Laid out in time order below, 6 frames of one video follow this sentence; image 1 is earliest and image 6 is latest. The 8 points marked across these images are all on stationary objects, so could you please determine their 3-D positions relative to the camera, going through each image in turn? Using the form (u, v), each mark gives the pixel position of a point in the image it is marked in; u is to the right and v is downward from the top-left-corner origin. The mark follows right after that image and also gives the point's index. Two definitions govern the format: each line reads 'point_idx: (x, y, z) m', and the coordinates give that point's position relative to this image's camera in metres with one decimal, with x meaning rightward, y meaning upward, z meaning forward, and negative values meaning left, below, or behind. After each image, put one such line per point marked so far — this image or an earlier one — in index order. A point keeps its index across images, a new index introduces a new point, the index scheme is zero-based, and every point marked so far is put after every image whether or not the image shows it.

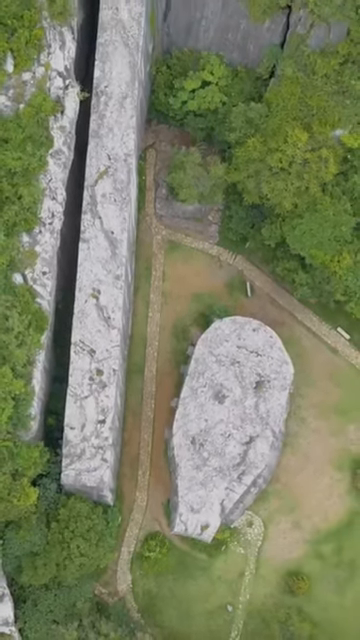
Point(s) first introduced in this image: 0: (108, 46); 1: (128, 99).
0: (-2.1, +8.1, +15.7) m
1: (-1.5, +6.5, +15.7) m
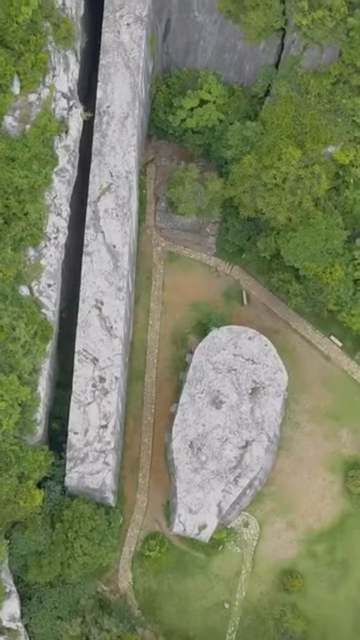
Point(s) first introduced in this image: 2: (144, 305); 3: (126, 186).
0: (-2.2, +7.8, +16.4) m
1: (-1.6, +6.2, +16.4) m
2: (-1.3, +0.5, +18.6) m
3: (-1.7, +4.1, +16.4) m
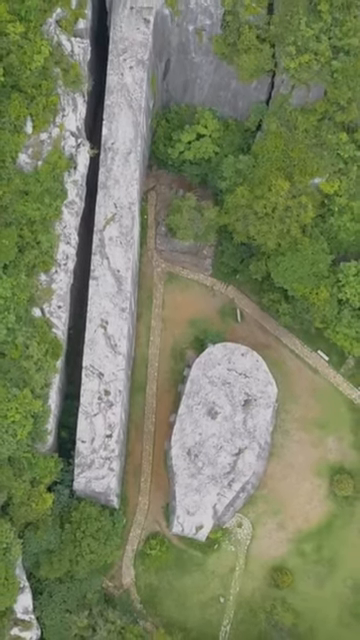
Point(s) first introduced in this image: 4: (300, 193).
0: (-2.2, +7.2, +18.0) m
1: (-1.6, +5.6, +17.9) m
2: (-1.3, -0.1, +20.1) m
3: (-1.7, +3.5, +17.9) m
4: (+4.2, +4.4, +18.5) m
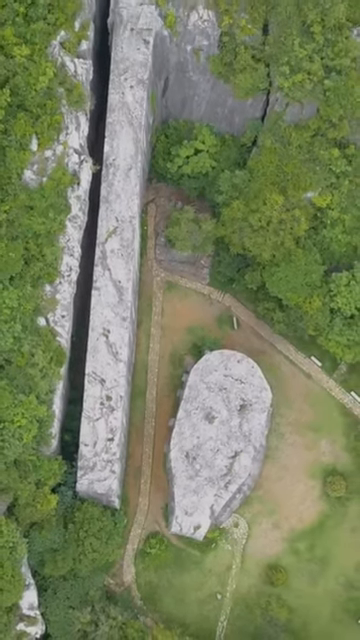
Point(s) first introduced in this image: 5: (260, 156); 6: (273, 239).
0: (-2.3, +6.9, +18.7) m
1: (-1.7, +5.3, +18.7) m
2: (-1.4, -0.4, +20.9) m
3: (-1.8, +3.2, +18.7) m
4: (+4.1, +4.1, +19.3) m
5: (+2.9, +6.0, +19.4) m
6: (+3.4, +2.9, +19.2) m
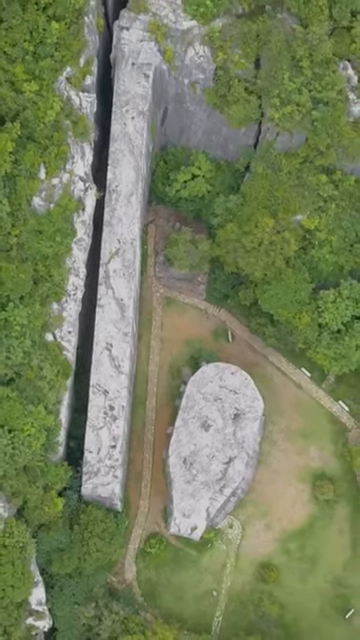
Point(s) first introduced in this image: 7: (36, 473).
0: (-2.4, +6.3, +20.1) m
1: (-1.7, +4.7, +20.1) m
2: (-1.4, -0.9, +22.3) m
3: (-1.8, +2.6, +20.1) m
4: (+4.1, +3.5, +20.6) m
5: (+2.8, +5.4, +20.8) m
6: (+3.3, +2.4, +20.6) m
7: (-5.1, -5.5, +19.0) m
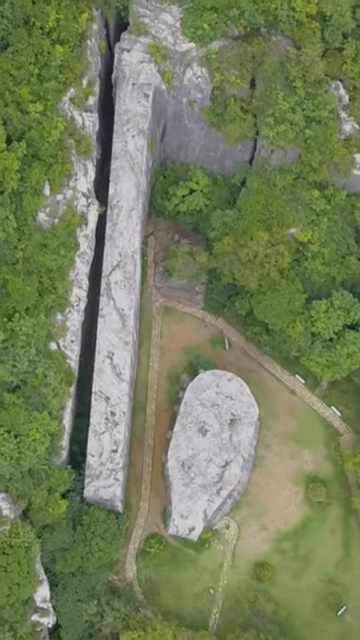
0: (-2.4, +6.0, +21.0) m
1: (-1.8, +4.4, +21.0) m
2: (-1.5, -1.3, +23.2) m
3: (-1.9, +2.3, +21.0) m
4: (+4.0, +3.2, +21.5) m
5: (+2.8, +5.0, +21.7) m
6: (+3.2, +2.0, +21.5) m
7: (-5.2, -5.9, +19.9) m
